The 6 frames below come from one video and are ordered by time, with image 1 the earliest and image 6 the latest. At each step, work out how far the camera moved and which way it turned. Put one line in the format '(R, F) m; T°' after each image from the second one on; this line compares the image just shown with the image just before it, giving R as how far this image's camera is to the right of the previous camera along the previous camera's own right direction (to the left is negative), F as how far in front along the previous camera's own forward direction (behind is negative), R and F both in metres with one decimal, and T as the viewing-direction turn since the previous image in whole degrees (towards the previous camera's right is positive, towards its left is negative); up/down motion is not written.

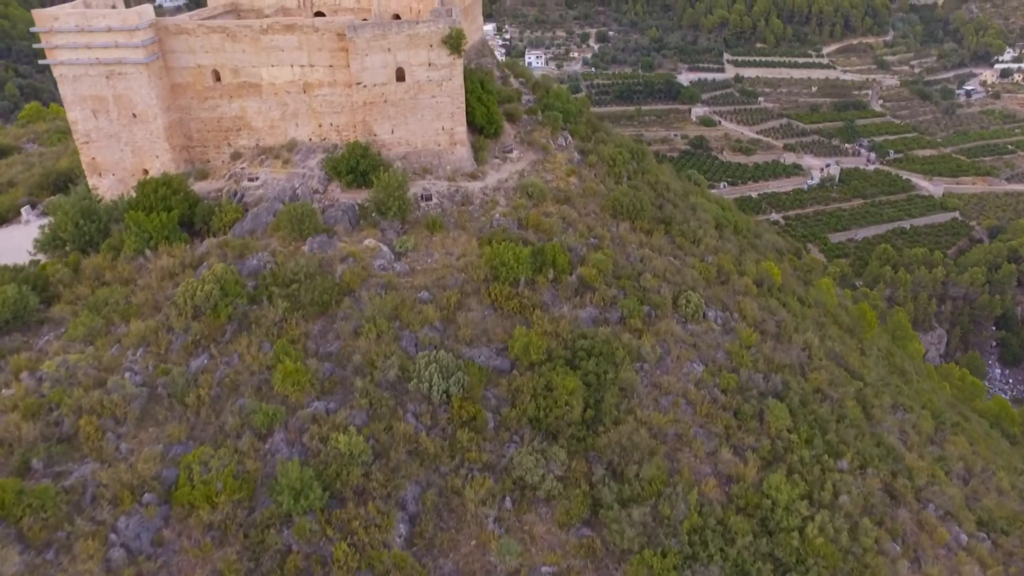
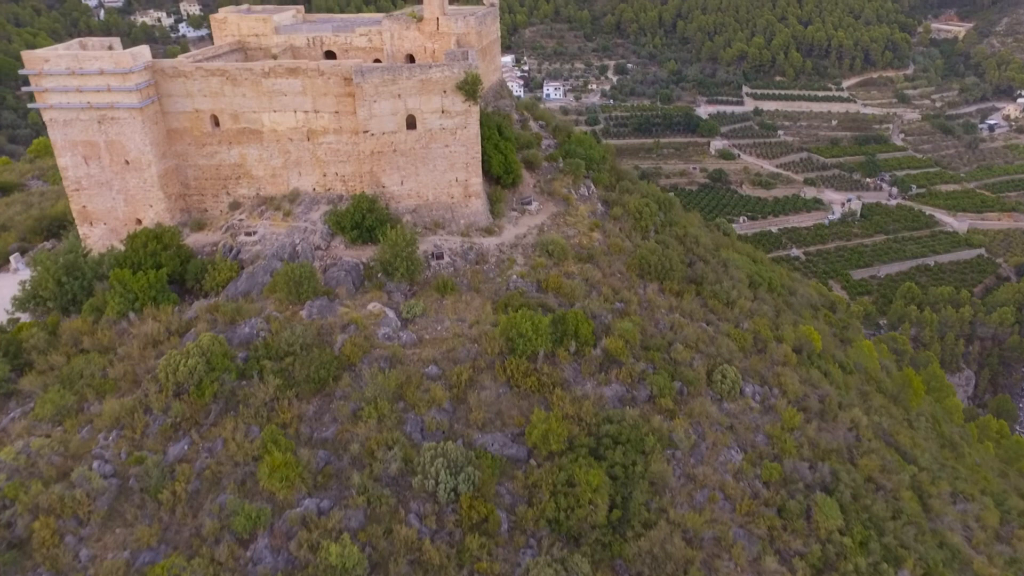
(-0.1, +1.5) m; -1°
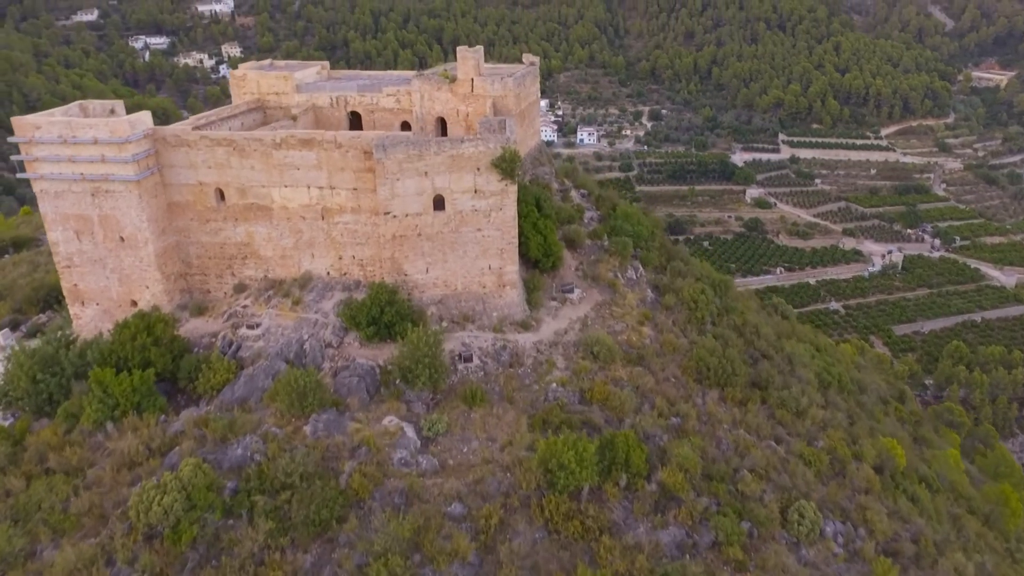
(-0.2, +2.1) m; -2°
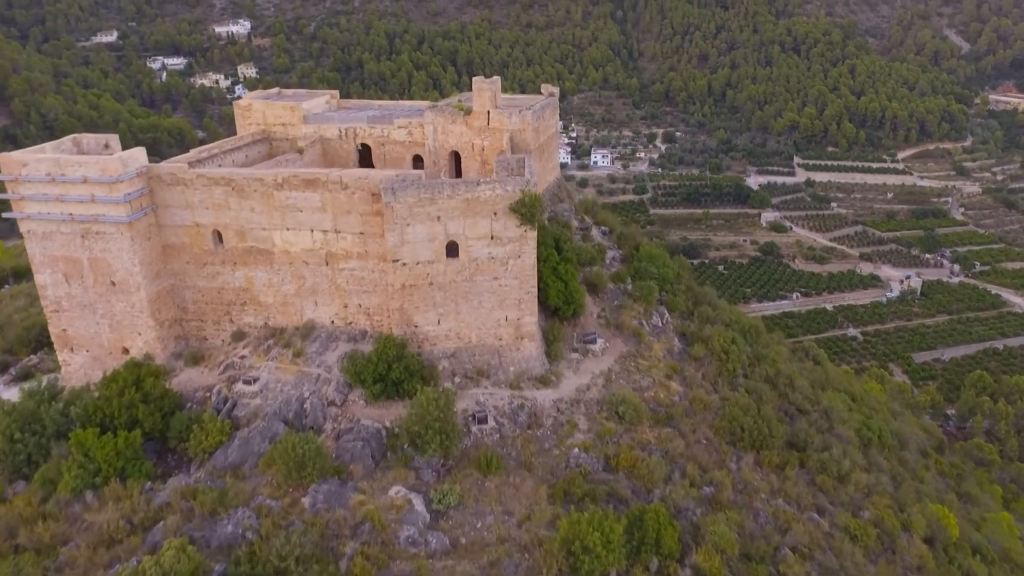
(-0.1, +1.1) m; -1°
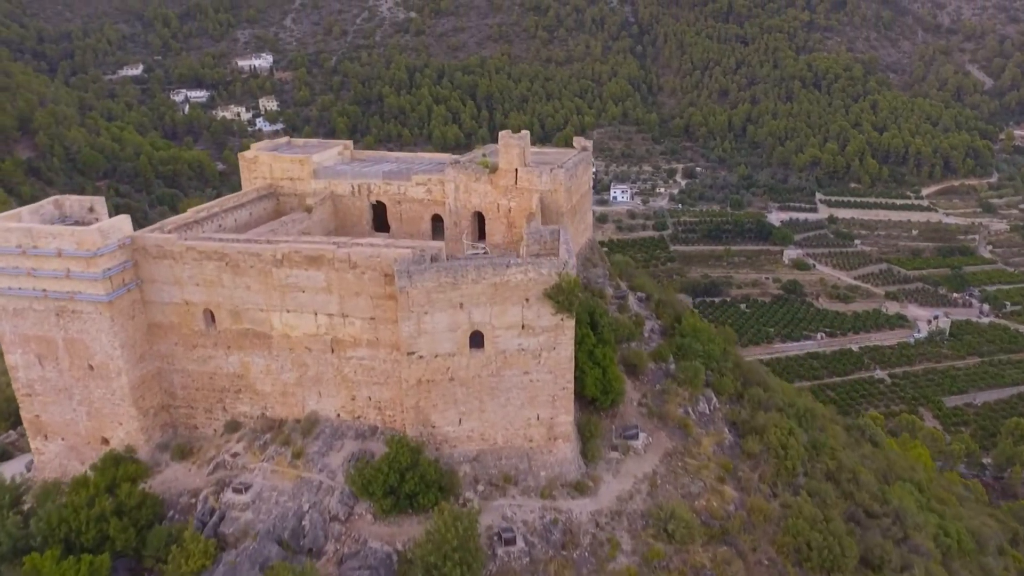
(-0.2, +1.8) m; -1°
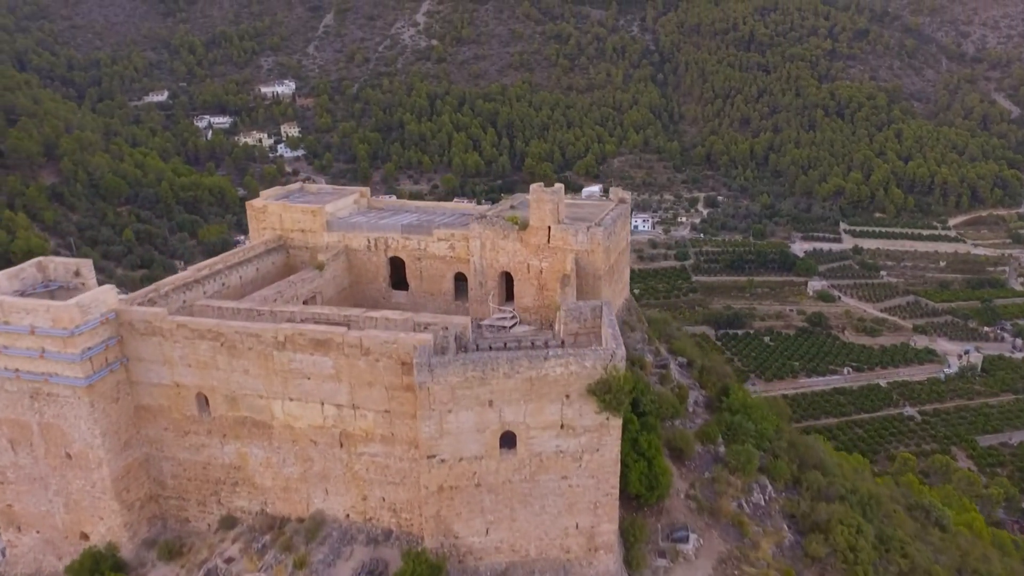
(-0.2, +1.6) m; -1°
